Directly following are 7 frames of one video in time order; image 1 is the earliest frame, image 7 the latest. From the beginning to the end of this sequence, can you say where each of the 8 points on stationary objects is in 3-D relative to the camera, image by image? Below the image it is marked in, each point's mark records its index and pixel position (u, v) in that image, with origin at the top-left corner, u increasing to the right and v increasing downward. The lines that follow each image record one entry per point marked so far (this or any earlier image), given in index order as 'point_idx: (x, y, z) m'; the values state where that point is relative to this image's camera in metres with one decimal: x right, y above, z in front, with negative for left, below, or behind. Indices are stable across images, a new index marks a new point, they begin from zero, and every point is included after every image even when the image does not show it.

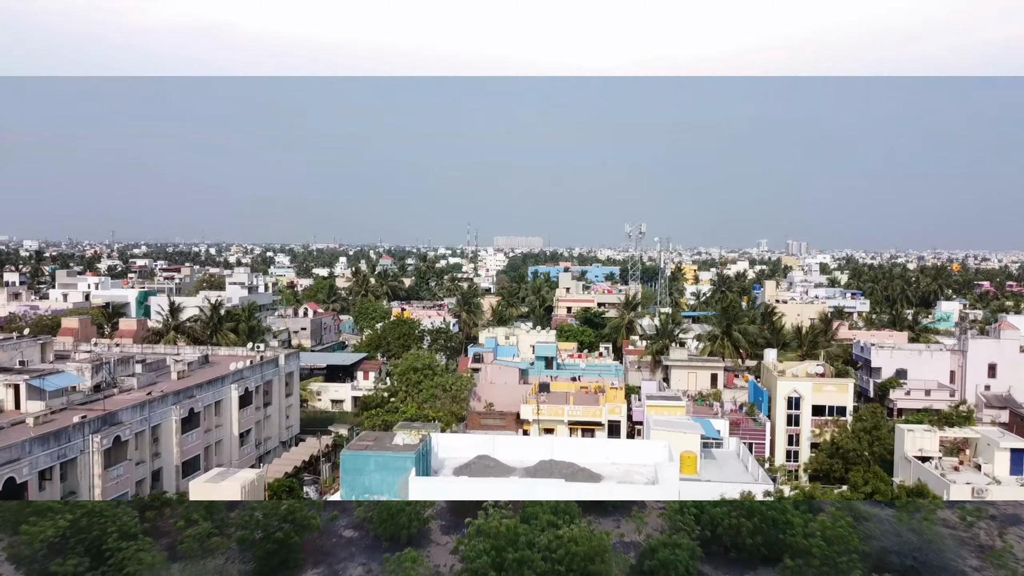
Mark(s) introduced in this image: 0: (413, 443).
0: (-1.5, -2.3, +12.1) m
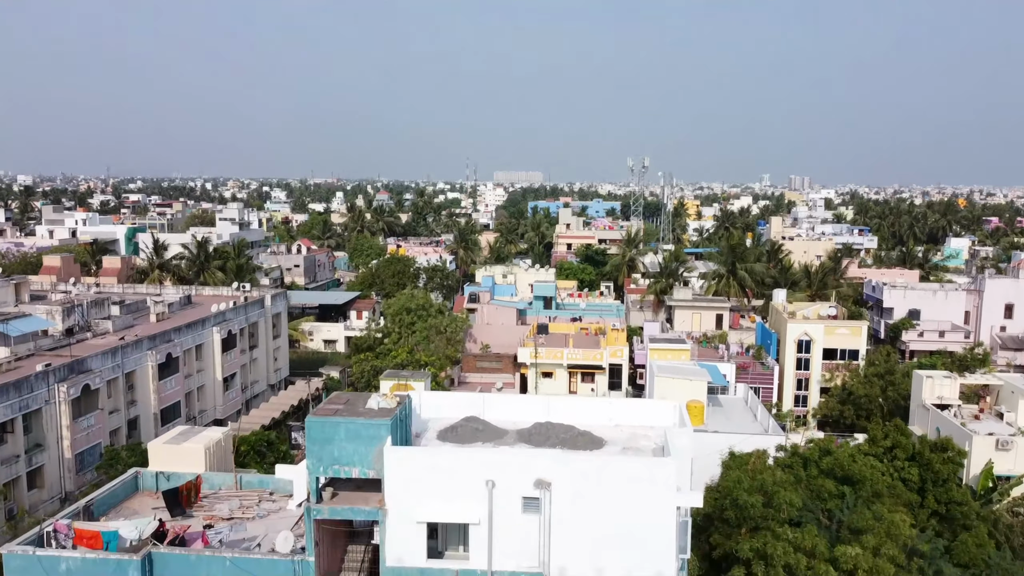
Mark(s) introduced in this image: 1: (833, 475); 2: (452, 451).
0: (-1.6, -1.6, +10.6) m
1: (+6.4, -3.7, +16.2) m
2: (-0.8, -2.1, +10.4) m
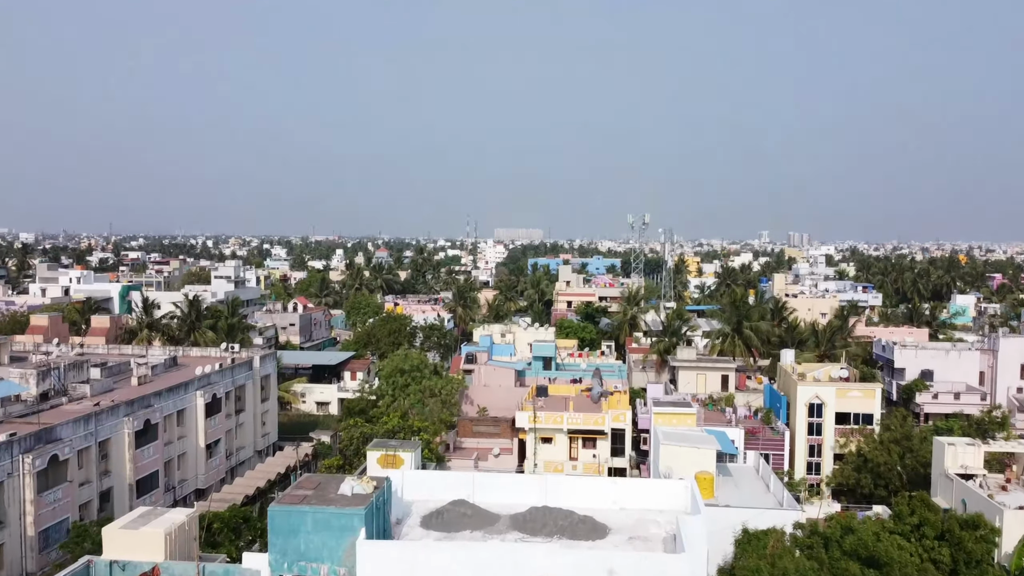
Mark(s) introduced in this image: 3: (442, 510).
0: (-1.7, -2.4, +9.4) m
1: (+6.3, -4.9, +14.8) m
2: (-0.9, -2.9, +9.1) m
3: (-0.9, -2.9, +10.4) m
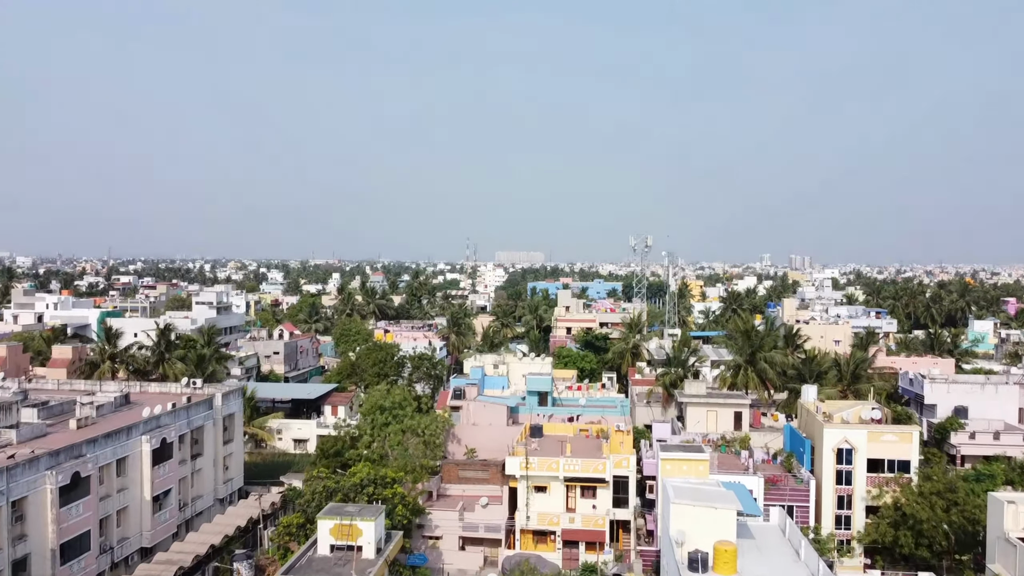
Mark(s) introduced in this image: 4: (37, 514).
0: (-2.1, -2.8, +6.4) m
1: (+5.9, -5.4, +11.7) m
2: (-1.2, -3.3, +6.1) m
3: (-1.3, -3.3, +7.4) m
4: (-10.8, -5.1, +18.5) m
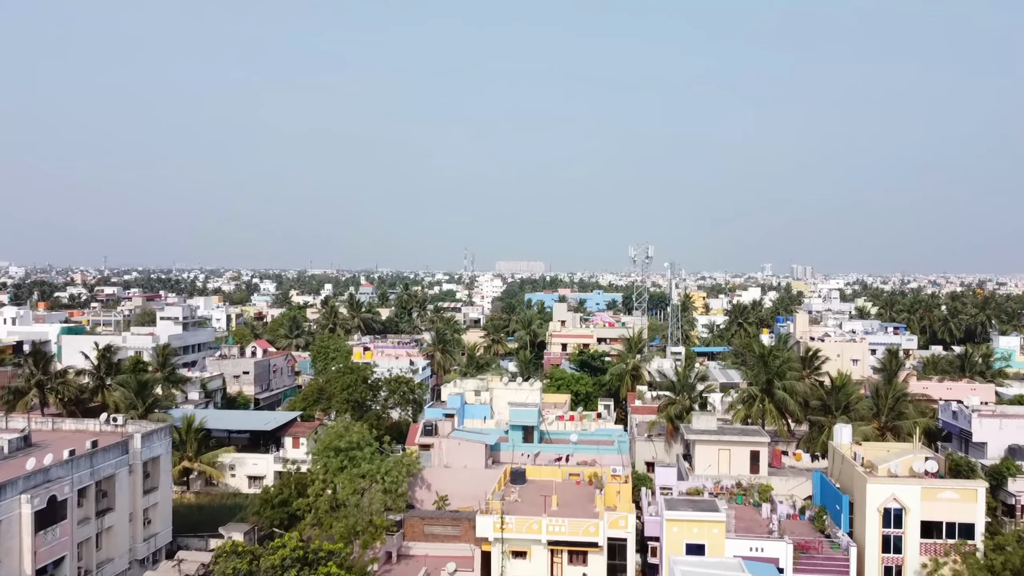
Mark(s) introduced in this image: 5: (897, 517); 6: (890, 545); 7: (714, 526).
0: (-2.8, -3.1, +1.9) m
1: (+5.2, -5.8, +7.2) m
2: (-1.9, -3.6, +1.6) m
3: (-2.0, -3.6, +2.9) m
4: (-11.5, -5.6, +14.1) m
5: (+9.1, -5.4, +19.1) m
6: (+8.9, -6.1, +19.2) m
7: (+4.9, -5.7, +19.5) m
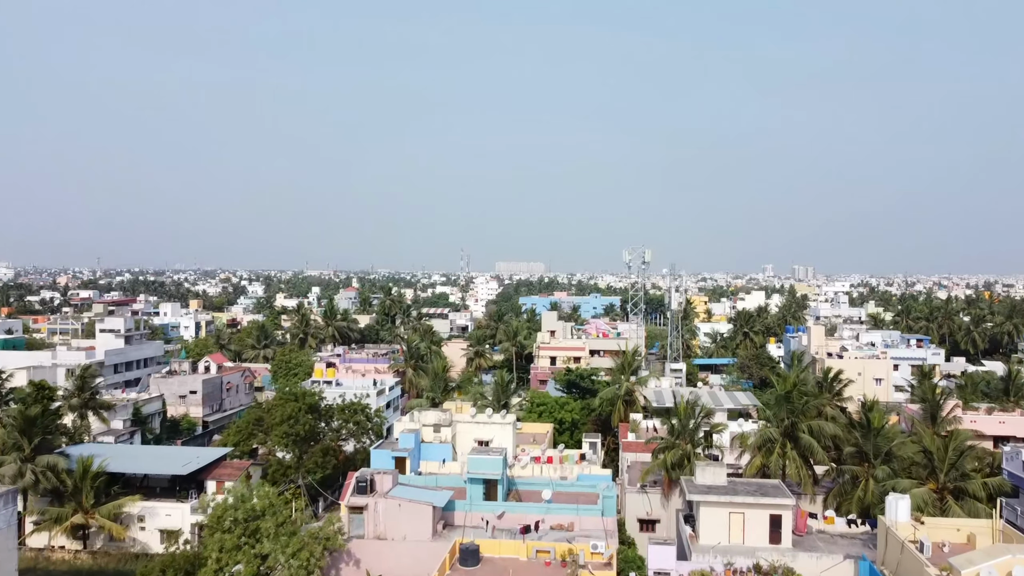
0: (-4.0, -3.6, -3.8) m
1: (+4.0, -6.3, +1.4) m
2: (-3.1, -4.1, -4.1) m
3: (-3.2, -4.1, -2.8) m
4: (-12.7, -6.1, +8.3) m
5: (+7.9, -5.9, +13.4) m
6: (+7.7, -6.6, +13.4) m
7: (+3.7, -6.3, +13.7) m
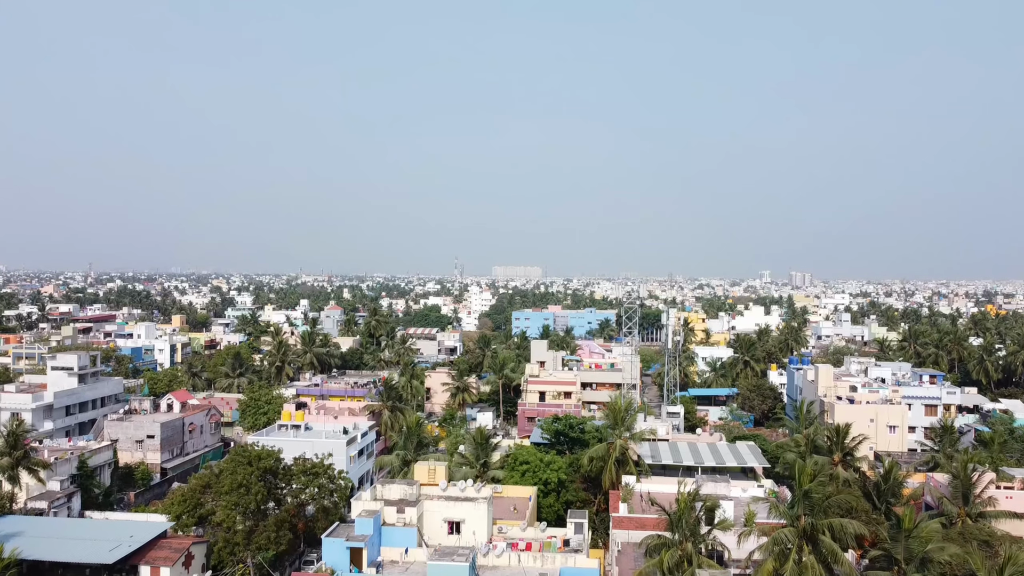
0: (-4.6, -5.3, -7.4) m
1: (+3.3, -8.1, -2.1) m
2: (-3.8, -5.8, -7.7) m
3: (-3.8, -5.8, -6.4) m
4: (-13.4, -7.9, +4.7) m
5: (+7.2, -7.7, +9.9) m
6: (+7.0, -8.4, +9.9) m
7: (+2.9, -8.1, +10.2) m
